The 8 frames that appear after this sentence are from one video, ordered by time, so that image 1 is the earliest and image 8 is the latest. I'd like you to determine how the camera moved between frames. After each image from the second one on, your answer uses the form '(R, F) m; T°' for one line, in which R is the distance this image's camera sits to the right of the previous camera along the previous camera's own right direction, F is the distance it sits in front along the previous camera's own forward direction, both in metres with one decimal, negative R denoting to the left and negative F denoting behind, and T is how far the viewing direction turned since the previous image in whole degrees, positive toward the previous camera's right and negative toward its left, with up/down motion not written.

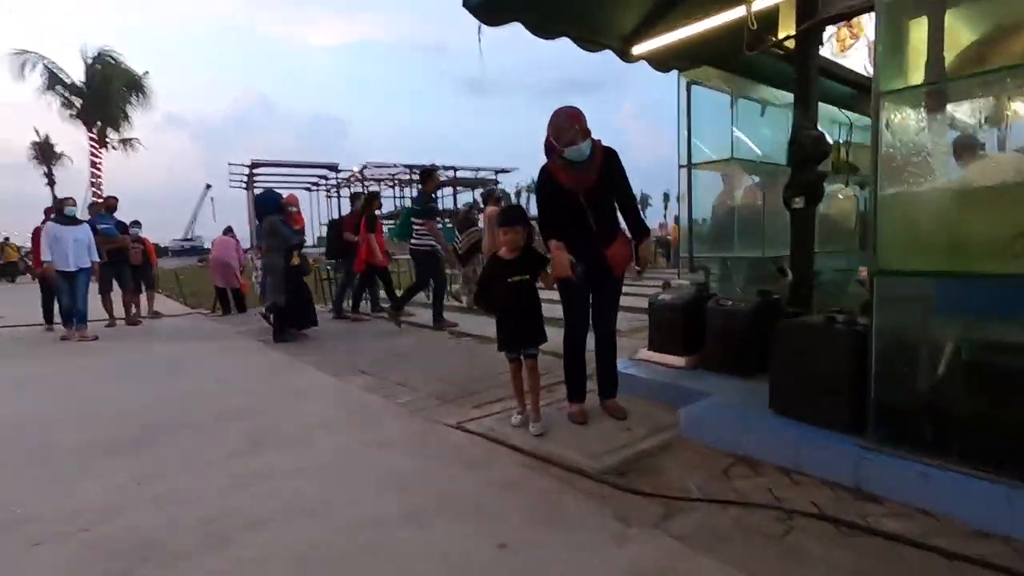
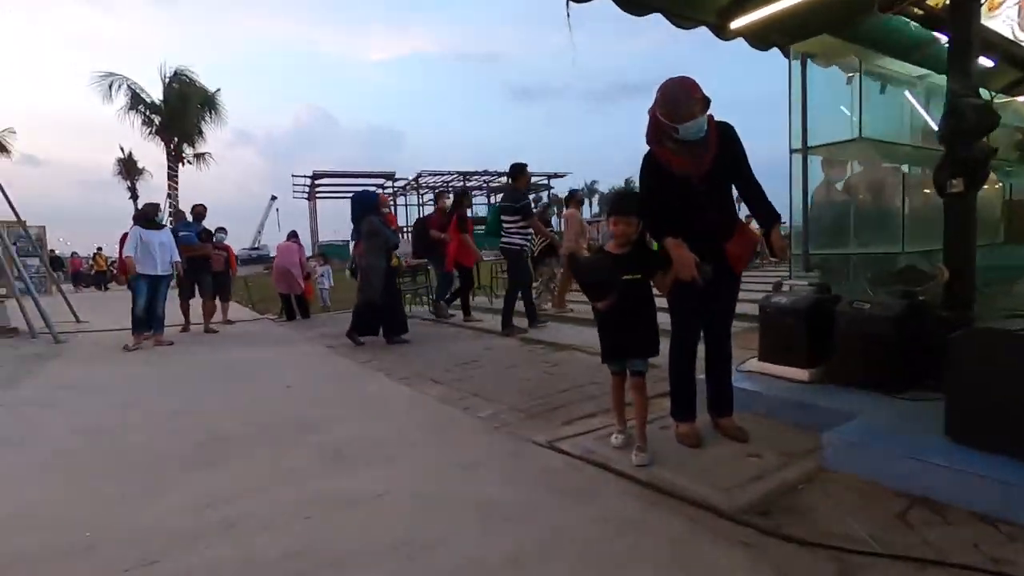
(-0.3, +0.4) m; -6°
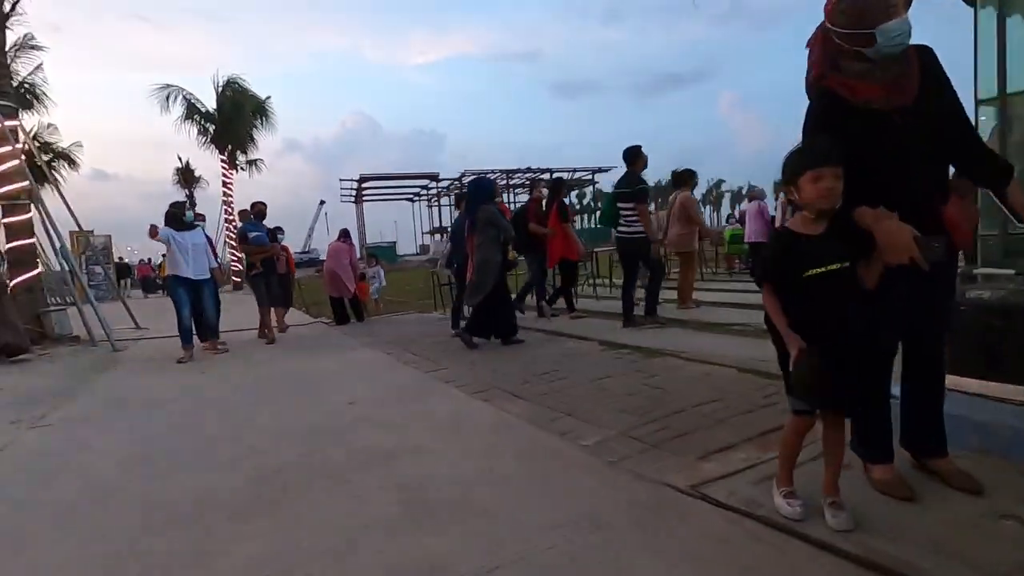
(-0.4, +0.7) m; -5°
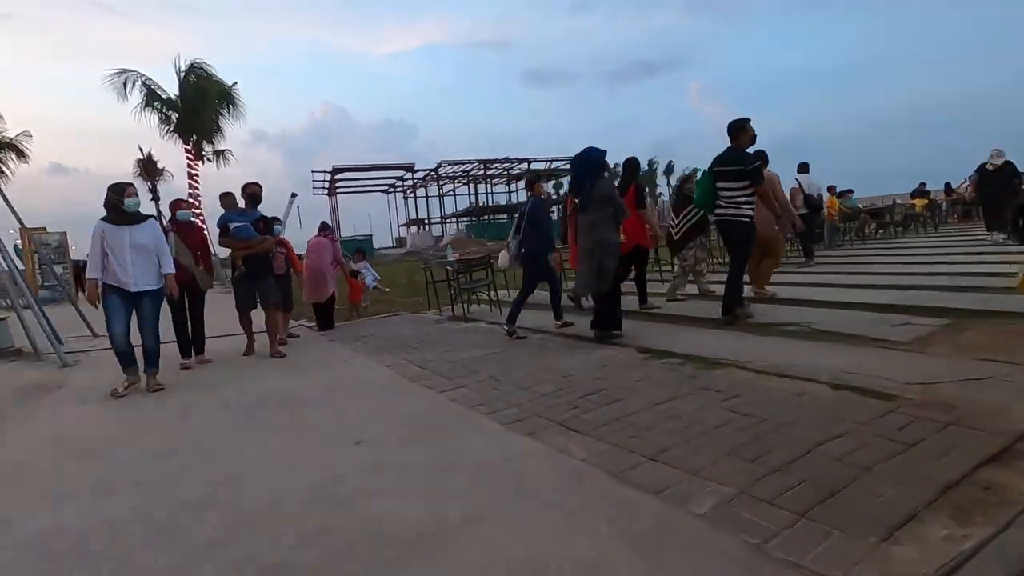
(-0.5, +0.9) m; +3°
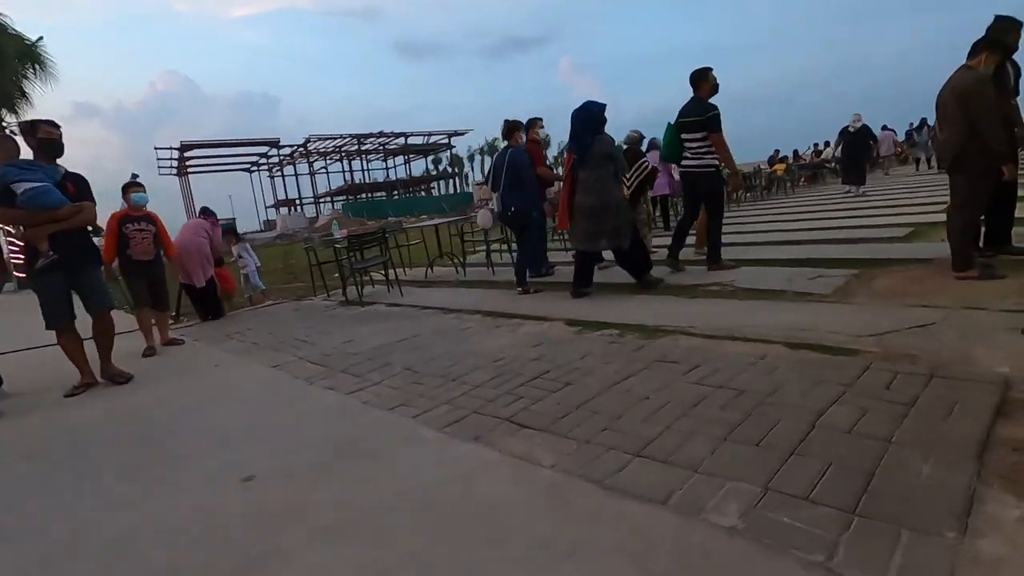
(-0.2, +0.7) m; +12°
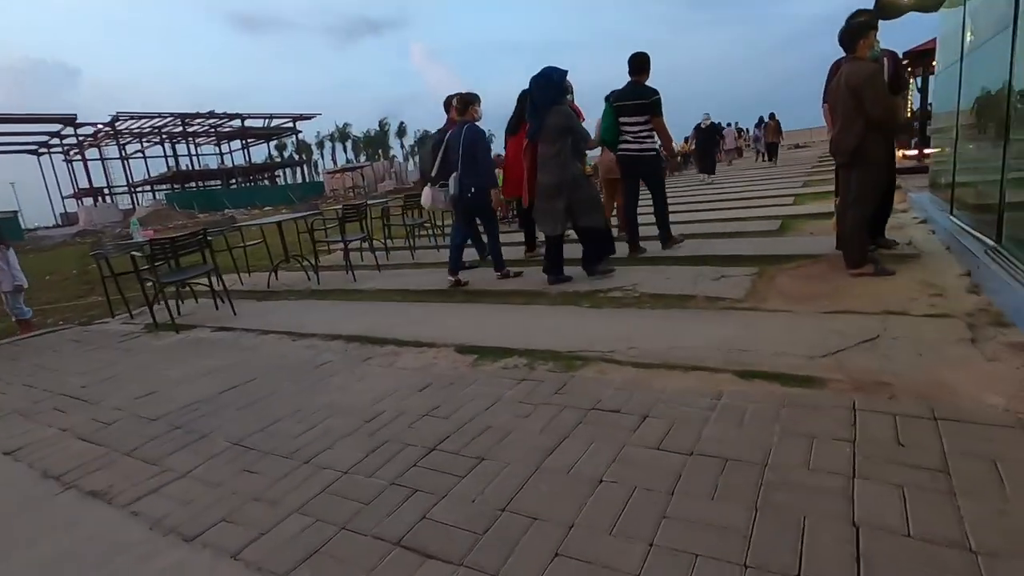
(-0.1, +1.1) m; +15°
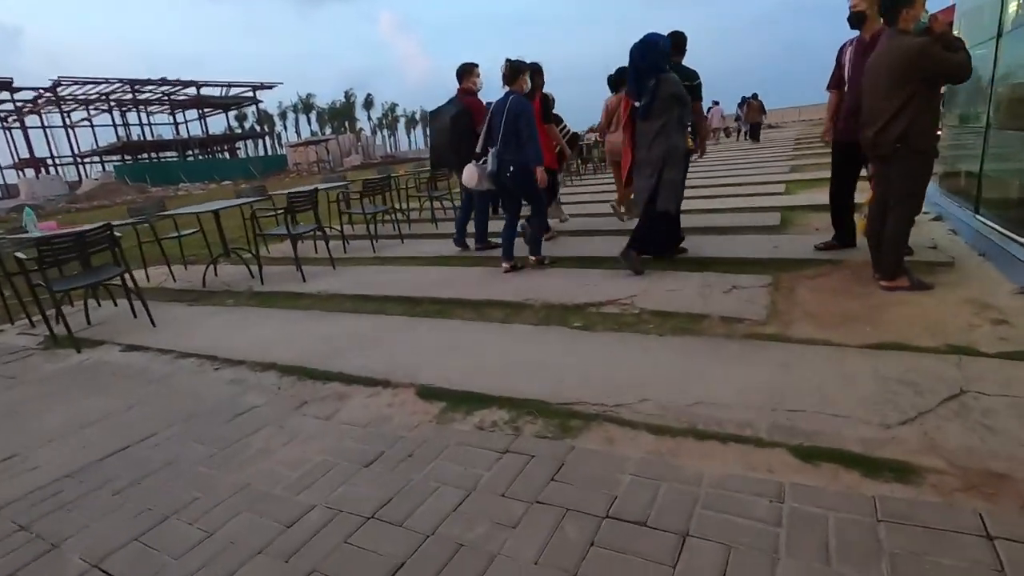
(0.0, +0.8) m; +3°
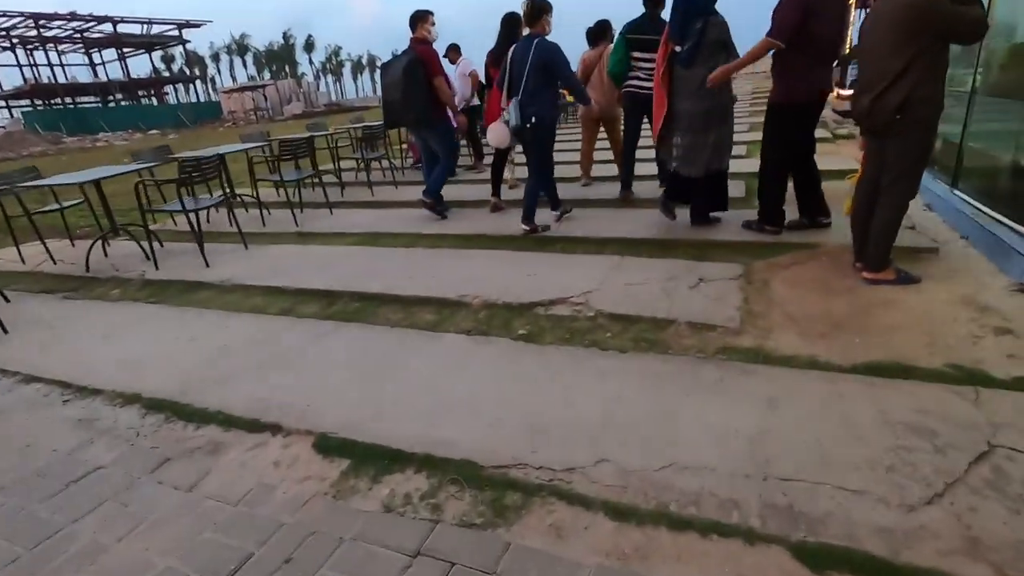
(+0.2, +0.7) m; +5°
